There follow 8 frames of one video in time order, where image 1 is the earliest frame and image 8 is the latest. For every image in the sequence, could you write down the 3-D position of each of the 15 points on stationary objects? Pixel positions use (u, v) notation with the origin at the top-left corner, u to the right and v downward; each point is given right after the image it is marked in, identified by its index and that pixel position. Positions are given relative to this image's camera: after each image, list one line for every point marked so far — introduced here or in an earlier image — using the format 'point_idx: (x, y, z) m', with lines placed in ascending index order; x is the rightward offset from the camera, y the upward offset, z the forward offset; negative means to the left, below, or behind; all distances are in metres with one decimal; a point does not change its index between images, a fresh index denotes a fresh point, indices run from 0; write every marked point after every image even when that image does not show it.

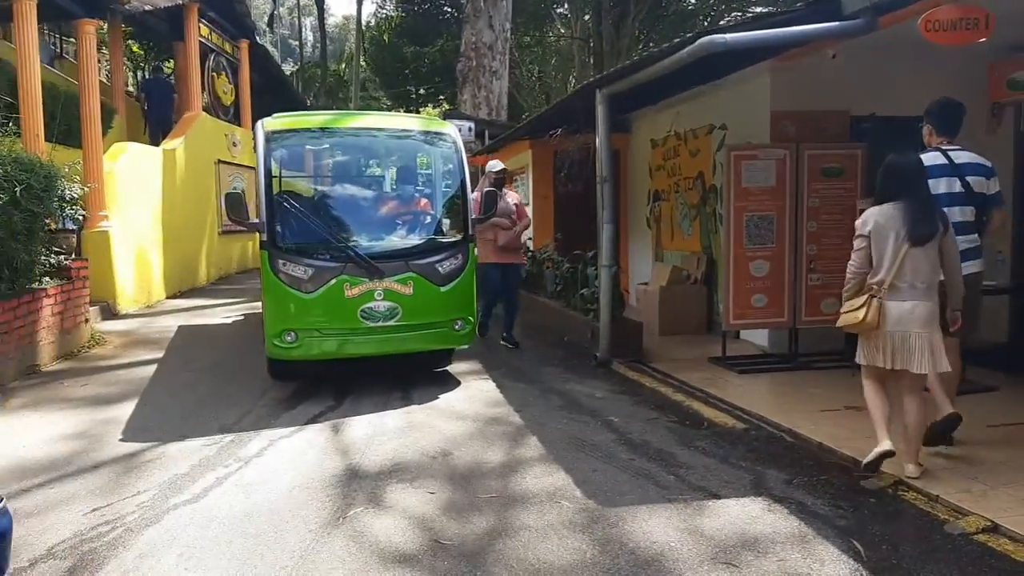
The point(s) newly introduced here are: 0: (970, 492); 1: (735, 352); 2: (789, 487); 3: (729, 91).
0: (+2.4, -1.0, +4.3) m
1: (+2.2, -0.6, +8.0) m
2: (+1.5, -1.1, +4.5) m
3: (+2.2, +2.0, +8.5) m
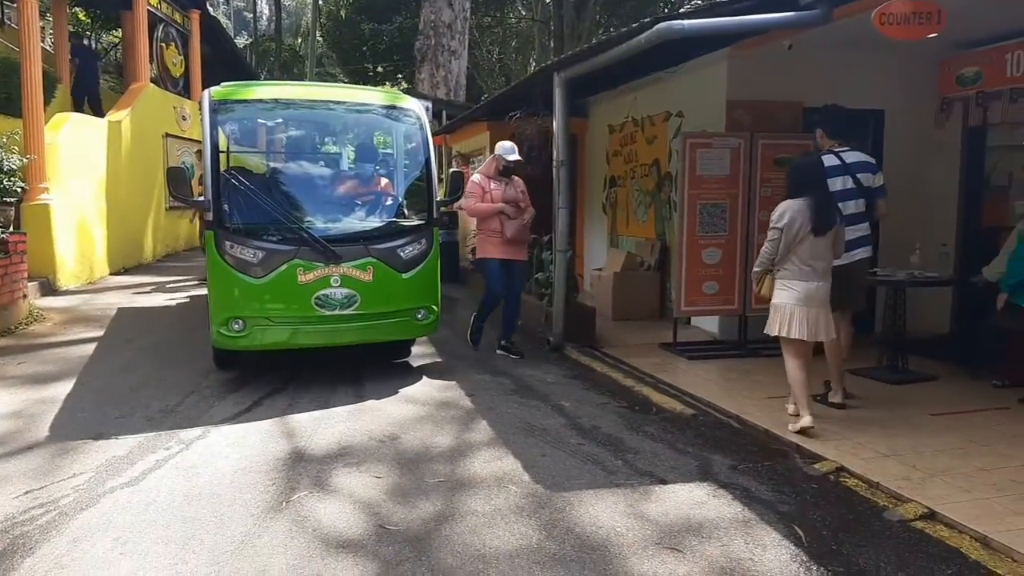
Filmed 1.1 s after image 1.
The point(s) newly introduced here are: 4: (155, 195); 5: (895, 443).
0: (+2.1, -1.0, +4.4) m
1: (+1.7, -0.5, +8.1) m
2: (+1.2, -1.0, +4.6) m
3: (+1.8, +2.1, +8.5) m
4: (-6.8, +1.8, +15.8) m
5: (+2.3, -0.9, +4.9) m
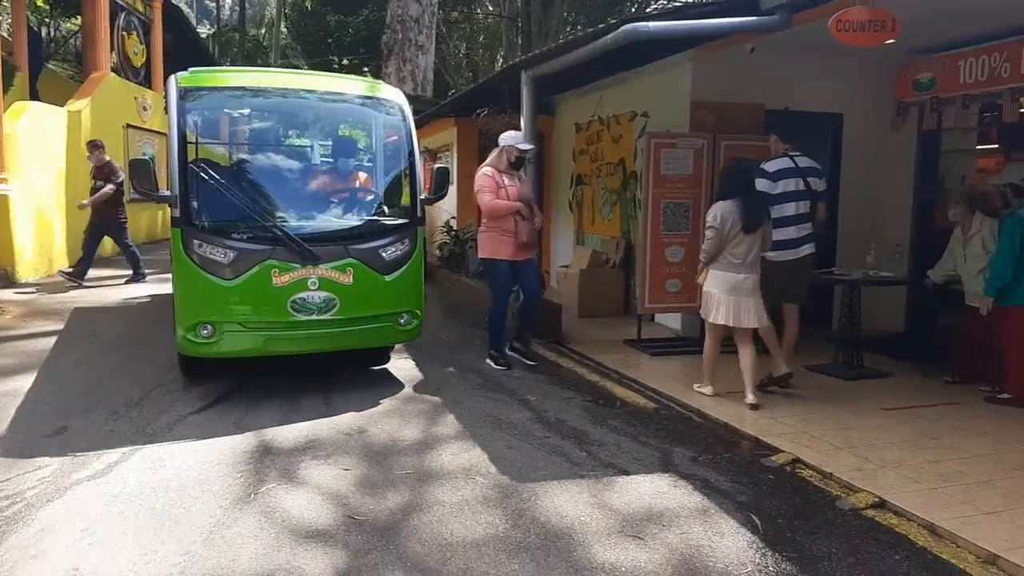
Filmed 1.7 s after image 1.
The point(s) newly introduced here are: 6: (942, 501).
0: (+1.9, -1.0, +4.5) m
1: (+1.4, -0.5, +8.3) m
2: (+1.0, -1.0, +4.7) m
3: (+1.4, +2.2, +8.6) m
4: (-7.4, +1.9, +15.5) m
5: (+2.1, -0.9, +5.1) m
6: (+2.1, -1.0, +4.1) m
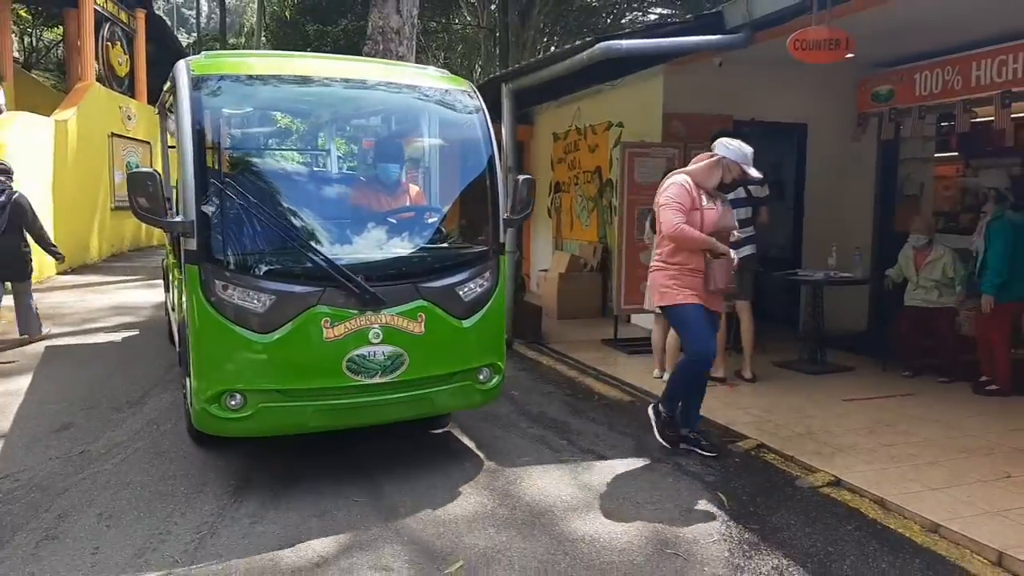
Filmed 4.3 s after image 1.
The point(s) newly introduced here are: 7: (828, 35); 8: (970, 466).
0: (+1.8, -1.0, +4.9) m
1: (+1.2, -0.5, +8.6) m
2: (+0.9, -1.0, +5.1) m
3: (+1.2, +2.1, +9.0) m
4: (-7.8, +1.8, +15.7) m
5: (+2.0, -0.9, +5.5) m
6: (+2.1, -1.0, +4.5) m
7: (+2.2, +1.8, +5.8) m
8: (+2.6, -1.0, +4.7) m
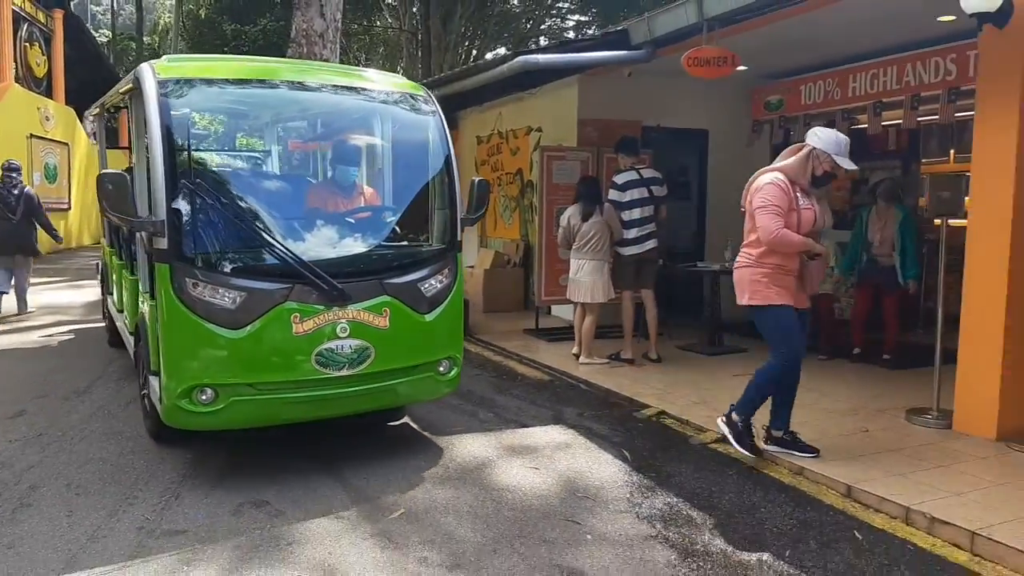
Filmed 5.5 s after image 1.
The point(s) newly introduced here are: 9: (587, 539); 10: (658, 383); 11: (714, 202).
0: (+1.4, -0.9, +5.7) m
1: (+0.4, -0.4, +9.3) m
2: (+0.5, -0.9, +5.8) m
3: (+0.4, +2.2, +9.7) m
4: (-9.2, +1.7, +15.6) m
5: (+1.5, -0.8, +6.3) m
6: (+1.6, -0.9, +5.3) m
7: (+1.6, +1.9, +6.6) m
8: (+2.2, -0.9, +5.6) m
9: (+0.4, -1.2, +3.8) m
10: (+1.2, -0.8, +6.6) m
11: (+2.3, +1.0, +9.5) m
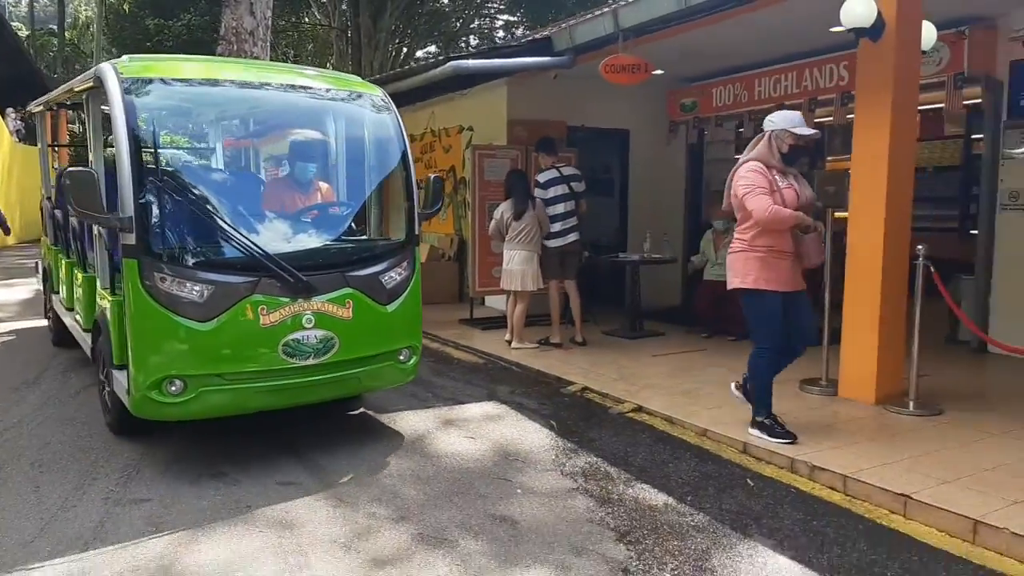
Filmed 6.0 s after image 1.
0: (+0.9, -0.8, +6.3) m
1: (-0.4, -0.3, +9.8) m
2: (0.0, -0.8, +6.3) m
3: (-0.5, +2.3, +10.2) m
4: (-10.5, +1.7, +15.3) m
5: (+0.9, -0.7, +6.9) m
6: (+1.2, -0.8, +5.9) m
7: (+1.1, +2.0, +7.2) m
8: (+1.7, -0.8, +6.2) m
9: (0.0, -1.1, +4.4) m
10: (+0.6, -0.7, +7.2) m
11: (+1.5, +1.1, +10.2) m
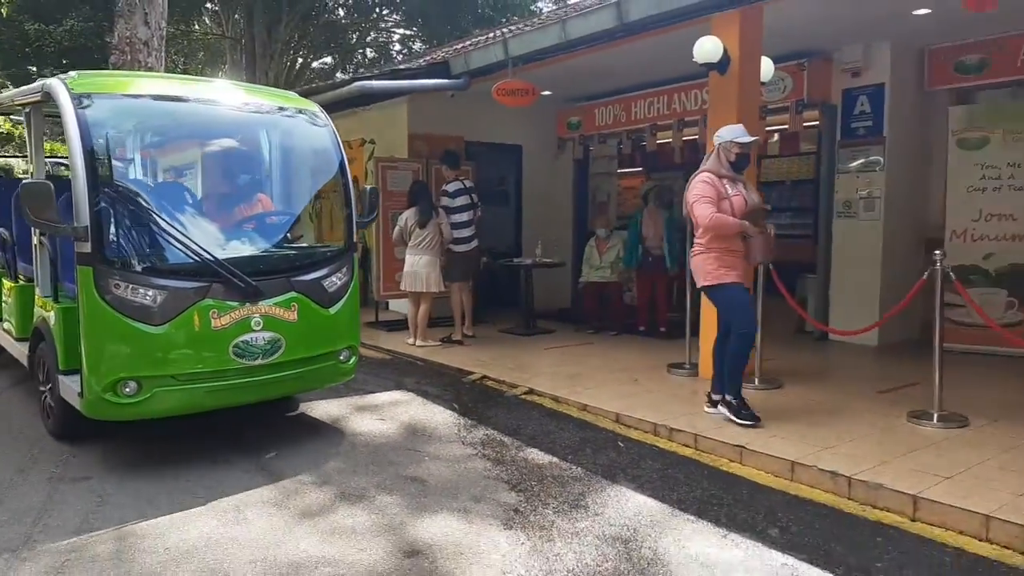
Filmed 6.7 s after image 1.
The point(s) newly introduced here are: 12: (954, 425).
0: (+0.1, -0.8, +7.1) m
1: (-1.6, -0.4, +10.5) m
2: (-0.8, -0.8, +7.0) m
3: (-1.8, +2.3, +10.9) m
4: (-12.3, +1.4, +14.7) m
5: (+0.1, -0.7, +7.7) m
6: (+0.4, -0.8, +6.7) m
7: (+0.1, +2.0, +8.0) m
8: (+0.9, -0.8, +7.1) m
9: (-0.5, -1.0, +5.1) m
10: (-0.3, -0.7, +8.0) m
11: (+0.2, +1.1, +11.1) m
12: (+2.8, -0.9, +5.3) m
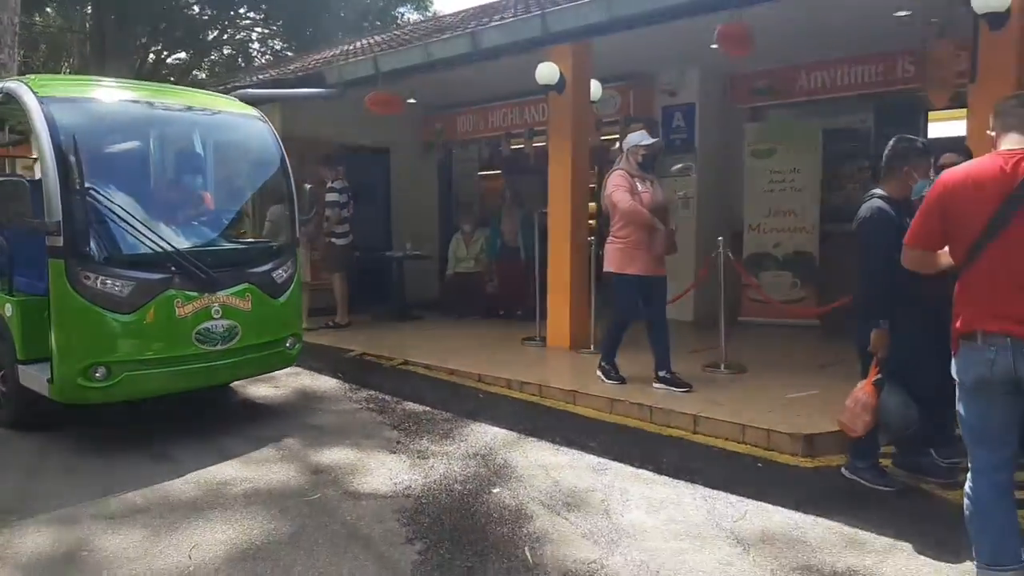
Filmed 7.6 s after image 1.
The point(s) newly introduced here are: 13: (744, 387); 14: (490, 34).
0: (-1.1, -0.6, +8.2) m
1: (-3.4, -0.3, +11.2) m
2: (-2.0, -0.7, +7.9) m
3: (-3.6, +2.3, +11.6) m
4: (-14.6, +1.3, +13.7) m
5: (-1.3, -0.6, +8.8) m
6: (-0.7, -0.7, +7.9) m
7: (-1.3, +2.1, +9.1) m
8: (-0.3, -0.6, +8.3) m
9: (-1.4, -0.9, +6.1) m
10: (-1.6, -0.5, +9.0) m
11: (-1.7, +1.2, +12.1) m
12: (+1.8, -0.7, +6.8) m
13: (+1.8, -0.8, +6.3) m
14: (-0.2, +2.3, +7.5) m
